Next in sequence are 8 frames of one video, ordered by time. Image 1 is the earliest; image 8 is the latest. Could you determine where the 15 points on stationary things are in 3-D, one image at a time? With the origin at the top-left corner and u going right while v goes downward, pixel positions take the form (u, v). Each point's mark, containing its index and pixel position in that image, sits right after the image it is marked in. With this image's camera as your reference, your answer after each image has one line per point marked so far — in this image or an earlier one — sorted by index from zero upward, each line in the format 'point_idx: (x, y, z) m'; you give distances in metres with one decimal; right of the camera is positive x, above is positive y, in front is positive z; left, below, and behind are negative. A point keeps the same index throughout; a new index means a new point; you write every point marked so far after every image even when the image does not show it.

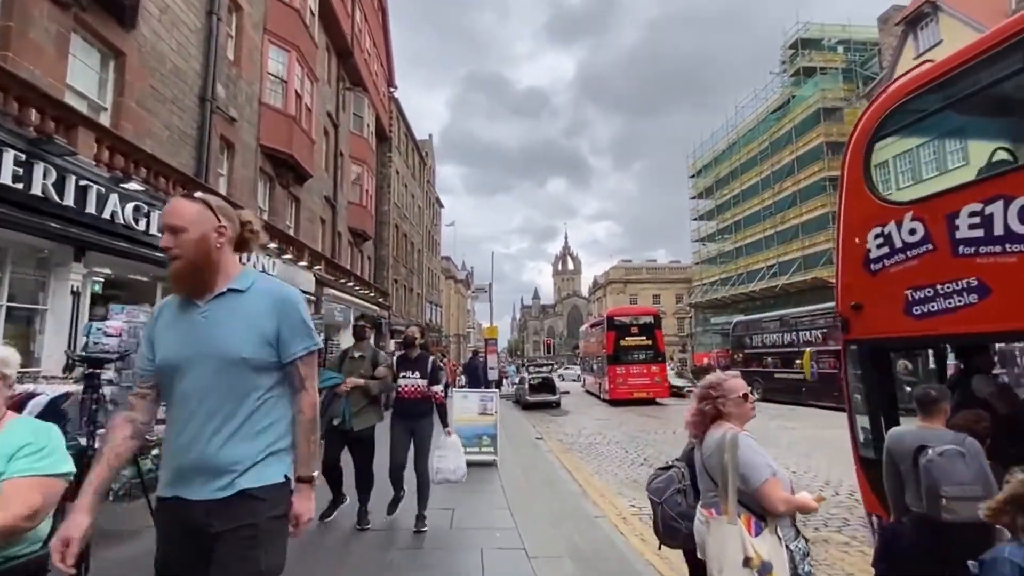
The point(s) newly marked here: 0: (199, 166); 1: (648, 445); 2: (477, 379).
0: (-7.7, +3.0, +11.8) m
1: (+4.2, -5.0, +15.2) m
2: (-1.1, -2.8, +14.7) m
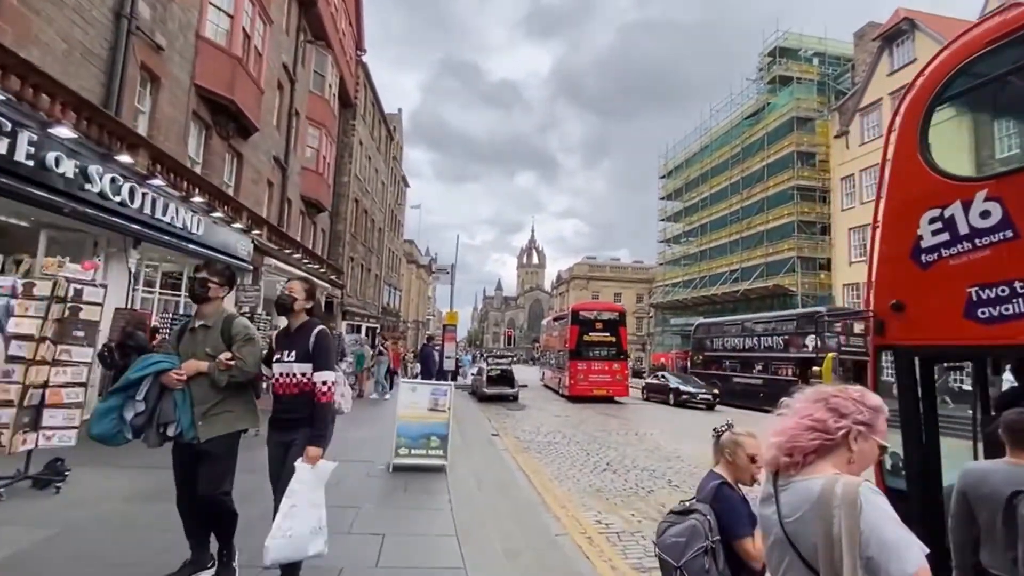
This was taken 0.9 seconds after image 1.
0: (-8.2, +3.9, +9.8) m
1: (+2.9, -4.7, +14.2) m
2: (-2.3, -2.2, +13.3) m
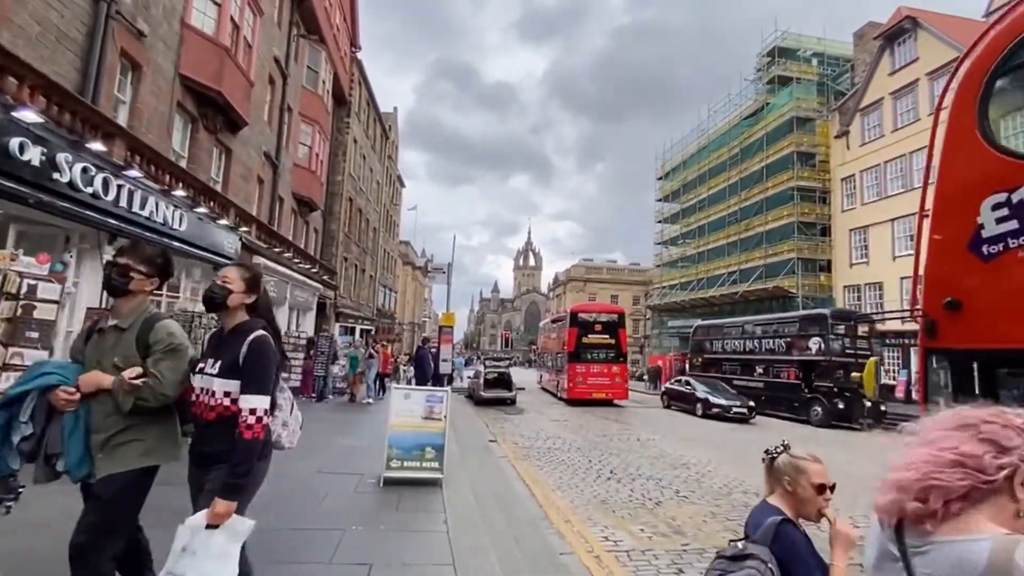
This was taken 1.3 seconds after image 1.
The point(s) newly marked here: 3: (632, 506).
0: (-8.2, +4.0, +9.2) m
1: (+2.8, -4.7, +13.7) m
2: (-2.3, -2.2, +12.7) m
3: (+2.3, -4.1, +9.0) m
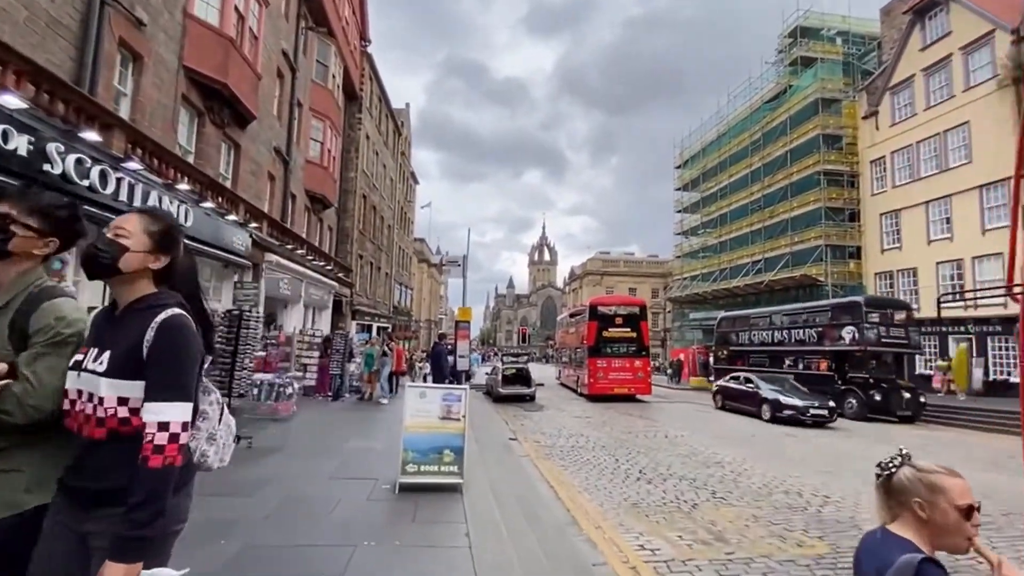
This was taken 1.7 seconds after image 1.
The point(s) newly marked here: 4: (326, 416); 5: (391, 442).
0: (-7.9, +4.0, +8.8) m
1: (+3.4, -4.4, +13.0) m
2: (-1.8, -2.1, +12.2) m
3: (+2.7, -3.9, +8.3) m
4: (-4.5, -3.1, +11.7) m
5: (-2.3, -2.9, +9.0) m
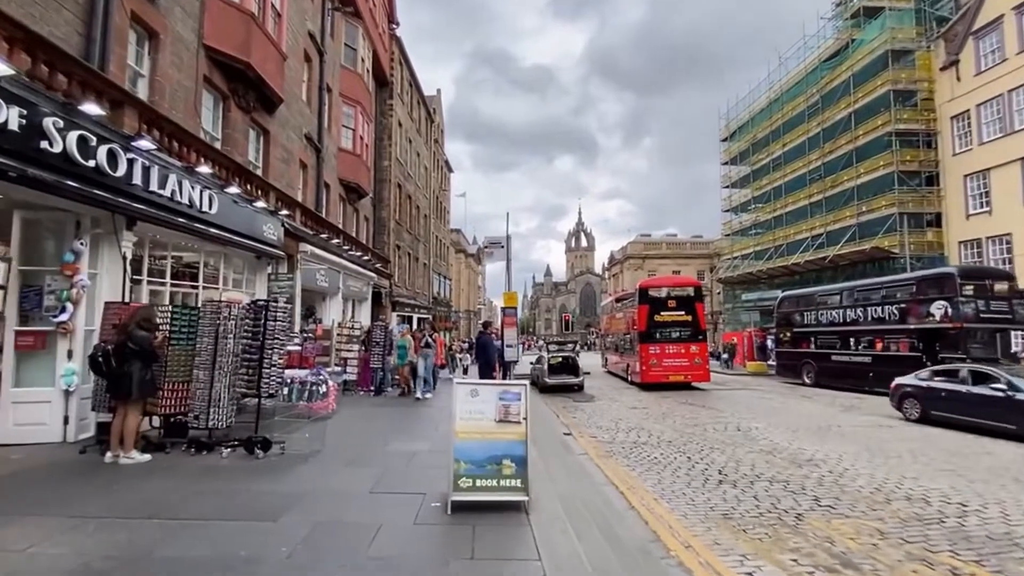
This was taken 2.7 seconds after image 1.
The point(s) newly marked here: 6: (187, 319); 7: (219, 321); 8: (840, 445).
0: (-7.1, +4.1, +8.1) m
1: (+4.8, -3.9, +11.6) m
2: (-0.5, -1.7, +11.2) m
3: (+3.7, -3.4, +7.0) m
4: (-3.3, -2.9, +10.9) m
5: (-1.2, -2.6, +8.0) m
6: (-5.0, -0.5, +7.3) m
7: (-4.4, -0.5, +7.2) m
8: (+7.8, -3.7, +11.4) m
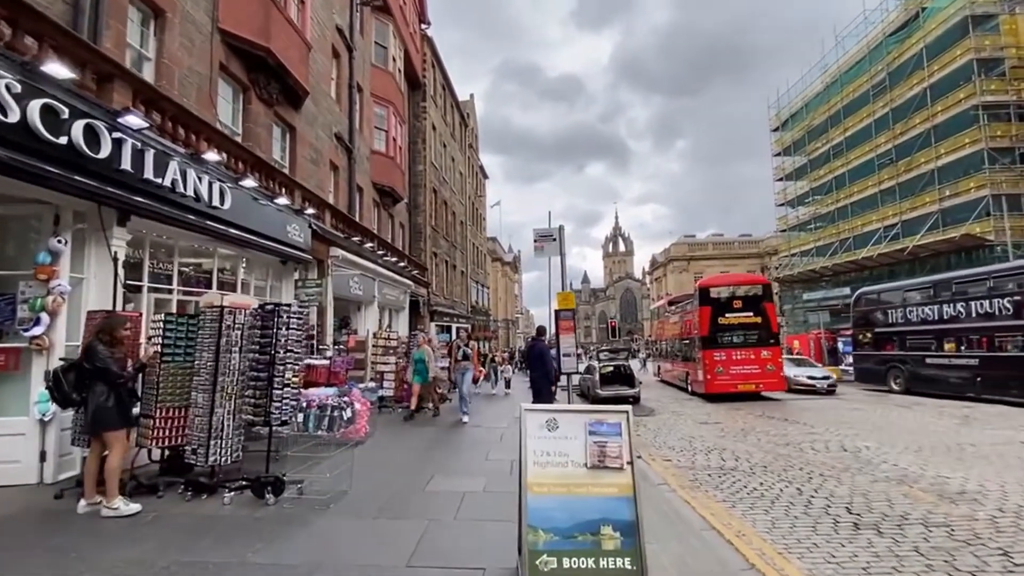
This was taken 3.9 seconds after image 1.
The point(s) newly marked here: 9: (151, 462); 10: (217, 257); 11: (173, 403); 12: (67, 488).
0: (-6.3, +3.9, +7.0) m
1: (+6.1, -3.7, +9.4) m
2: (+0.7, -1.7, +9.5) m
3: (+4.6, -3.2, +4.9) m
4: (-2.1, -2.9, +9.4) m
5: (-0.3, -2.5, +6.4) m
6: (-4.1, -0.5, +6.0) m
7: (-3.5, -0.5, +5.8) m
8: (+9.0, -3.4, +9.0) m
9: (-4.9, -2.4, +6.5) m
10: (-5.6, +0.6, +9.2) m
11: (-4.1, -1.4, +5.8) m
12: (-5.2, -2.3, +5.6) m
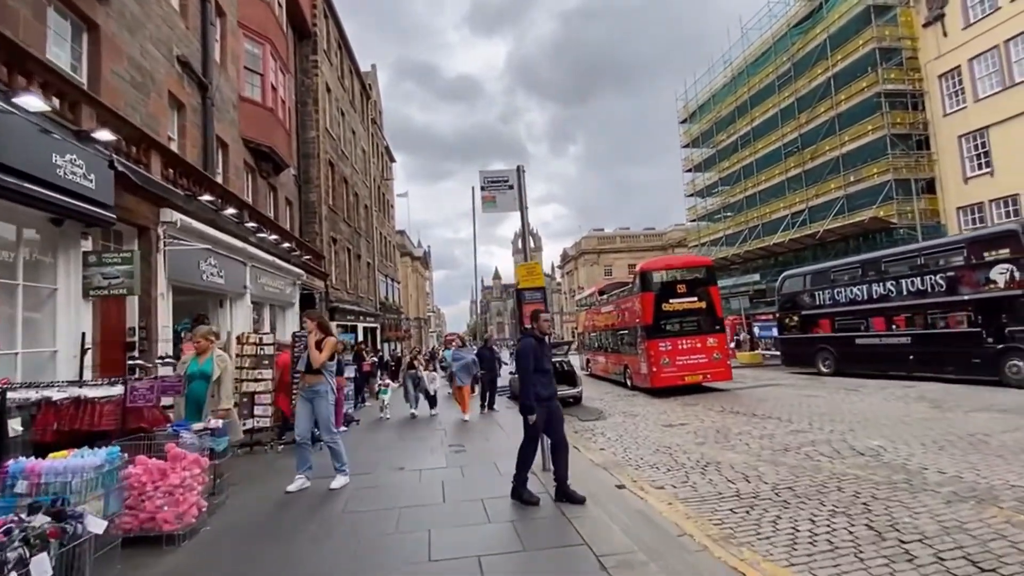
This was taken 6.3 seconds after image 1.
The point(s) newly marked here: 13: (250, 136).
0: (-6.6, +4.2, +2.4) m
1: (+5.3, -3.1, +7.1) m
2: (0.0, -1.2, +6.1) m
3: (+4.7, -2.6, +2.4) m
4: (-2.7, -2.5, +5.5) m
5: (-0.3, -2.1, +2.9) m
6: (-4.1, -0.2, +1.8) m
7: (-3.5, -0.2, +1.7) m
8: (+8.3, -2.8, +7.3) m
9: (-4.9, -2.0, +2.1) m
10: (-6.2, +0.9, +4.6) m
11: (-4.1, -1.1, +1.7) m
12: (-5.0, -2.0, +1.2) m
13: (-8.4, +4.9, +15.5) m
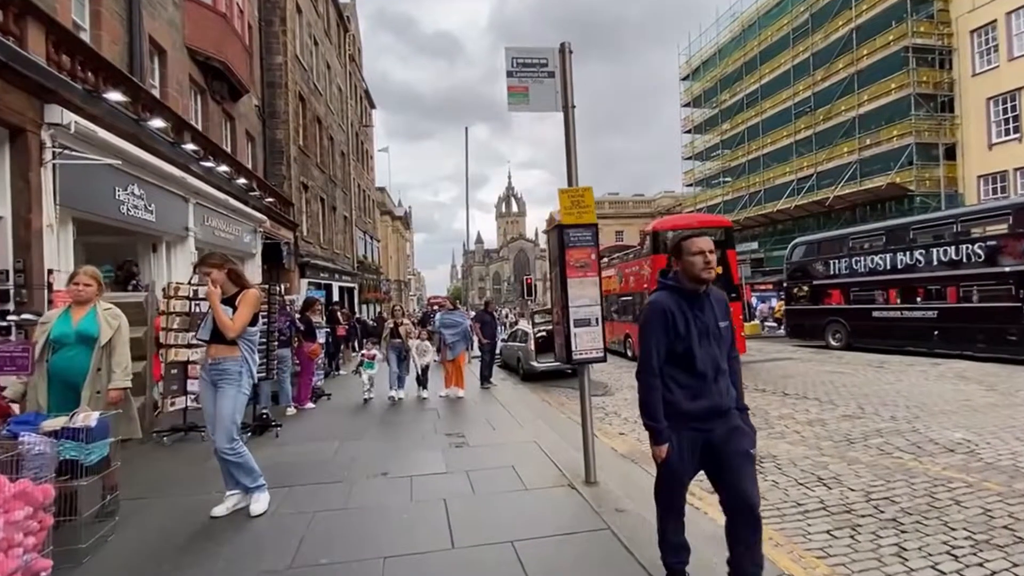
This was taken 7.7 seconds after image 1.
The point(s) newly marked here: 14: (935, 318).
0: (-5.9, +4.7, -0.4) m
1: (+5.6, -2.6, +5.4) m
2: (+0.3, -0.6, +4.0) m
3: (+5.2, -2.4, +0.7) m
4: (-2.3, -1.9, +3.4) m
5: (+0.1, -1.8, +0.9) m
6: (-3.5, +0.2, -0.5) m
7: (-2.9, +0.2, -0.5) m
8: (+8.6, -2.3, +5.7) m
9: (-4.4, -1.6, -0.1) m
10: (-5.7, +1.5, +2.1) m
11: (-3.5, -0.7, -0.6) m
12: (-4.5, -1.7, -1.0) m
13: (-8.3, +6.4, +12.6) m
14: (+15.8, -1.1, +17.9) m
